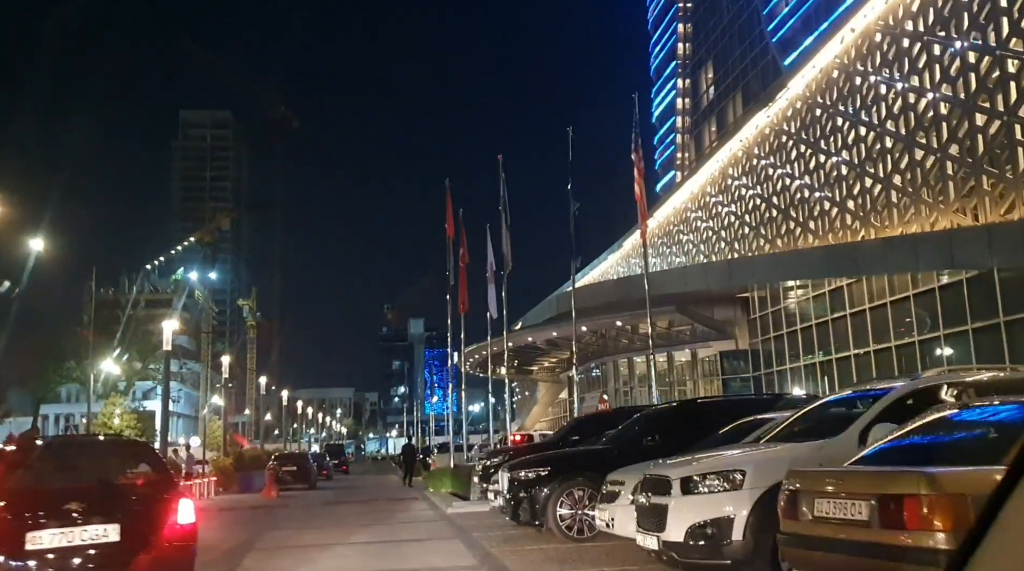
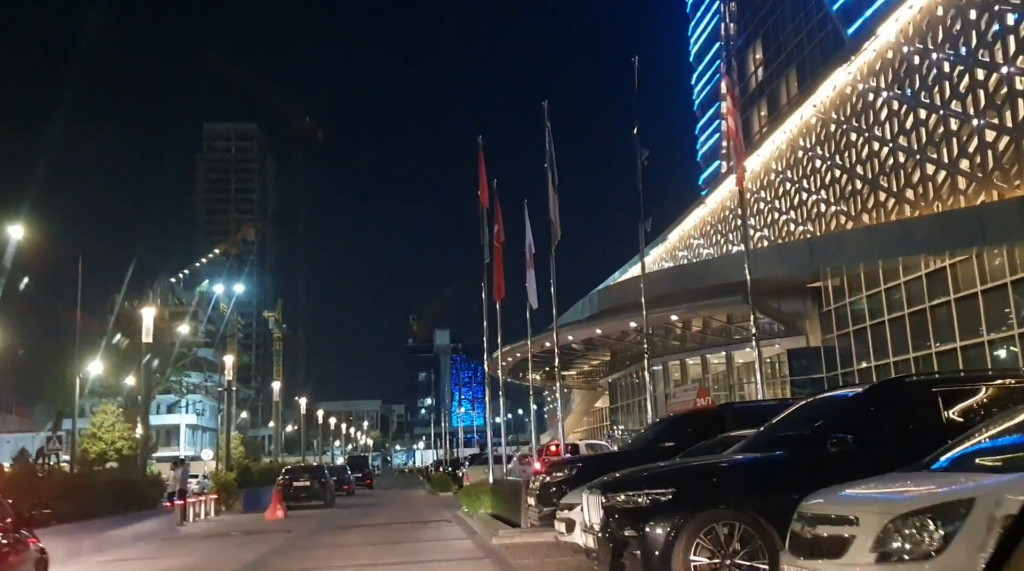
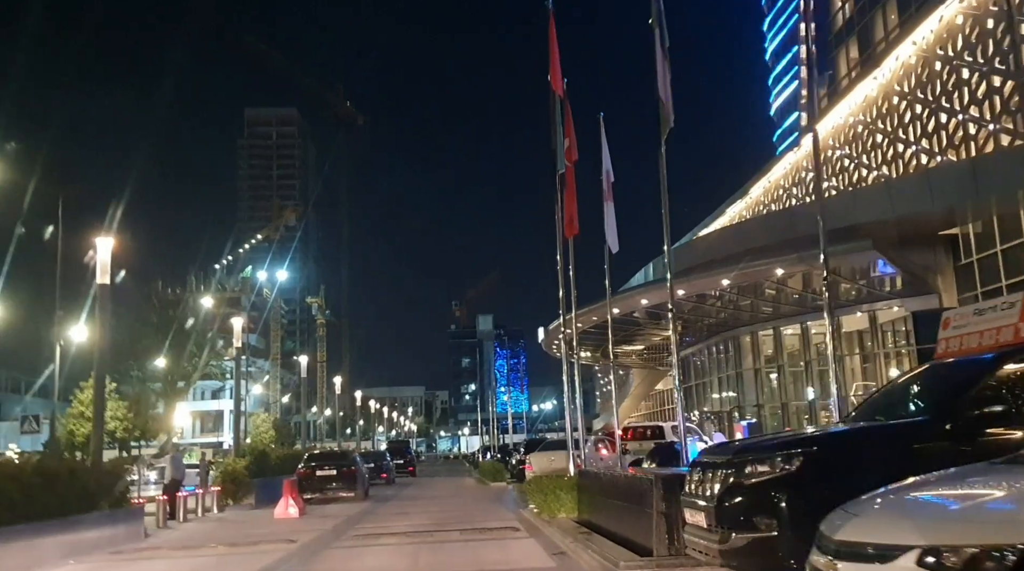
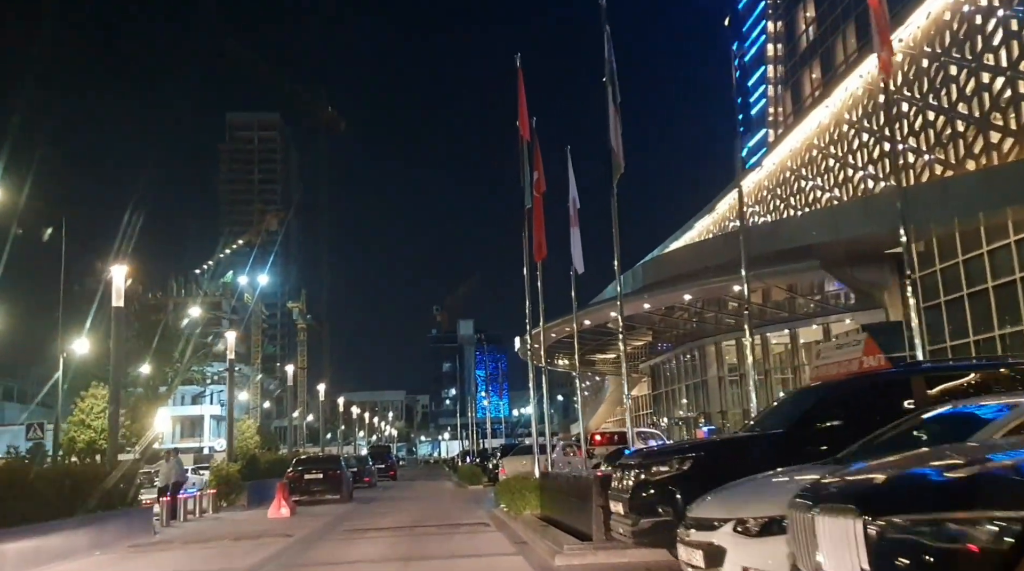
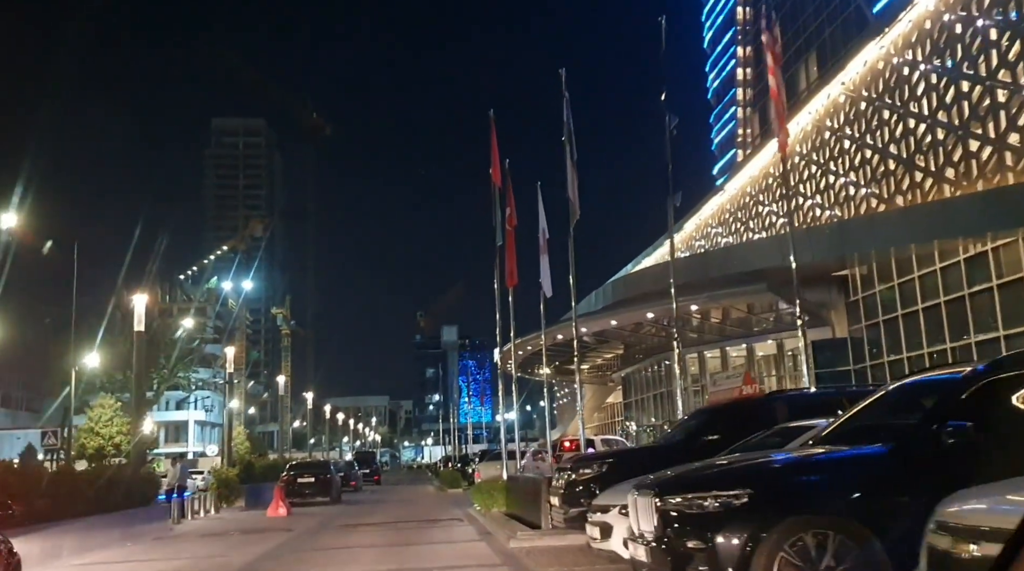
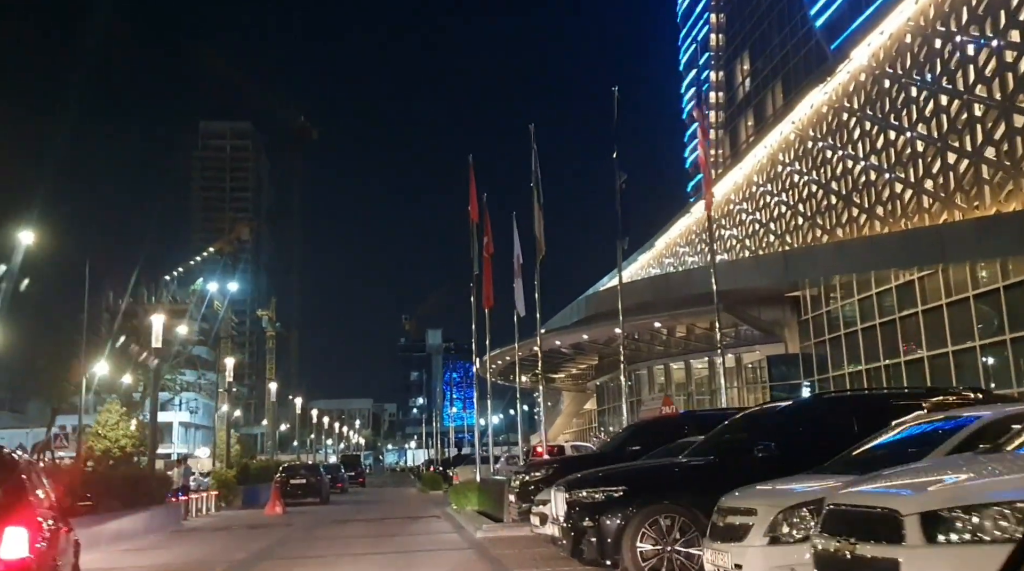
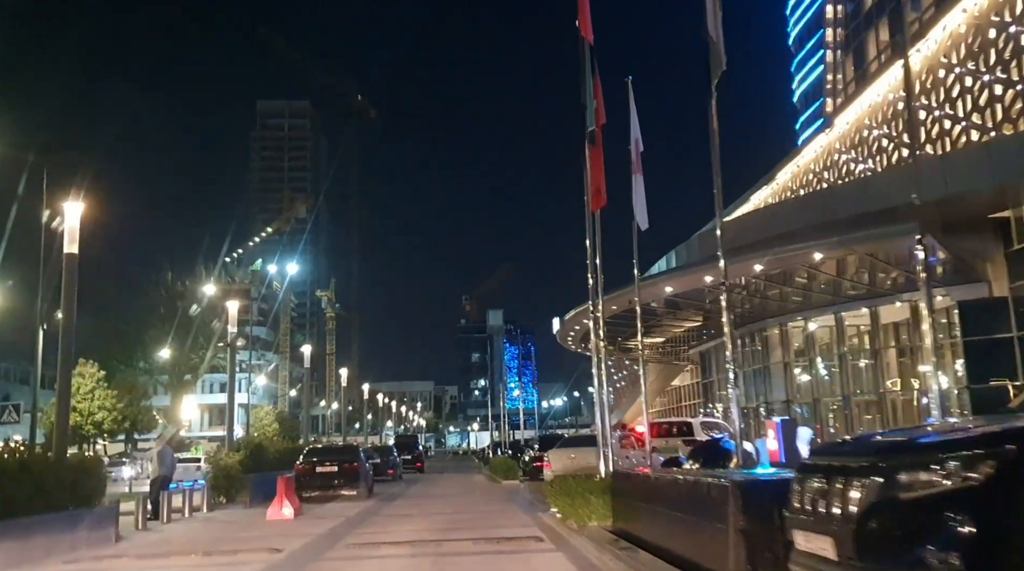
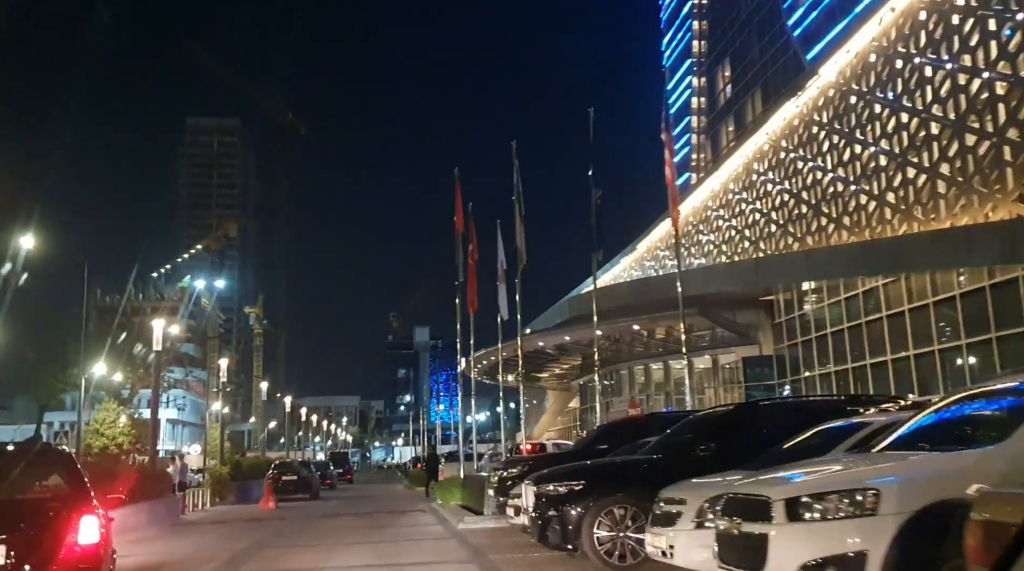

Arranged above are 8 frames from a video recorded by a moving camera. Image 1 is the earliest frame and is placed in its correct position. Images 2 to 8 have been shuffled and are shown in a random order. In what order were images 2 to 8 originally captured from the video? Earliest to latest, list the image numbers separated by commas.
8, 6, 2, 5, 4, 3, 7
